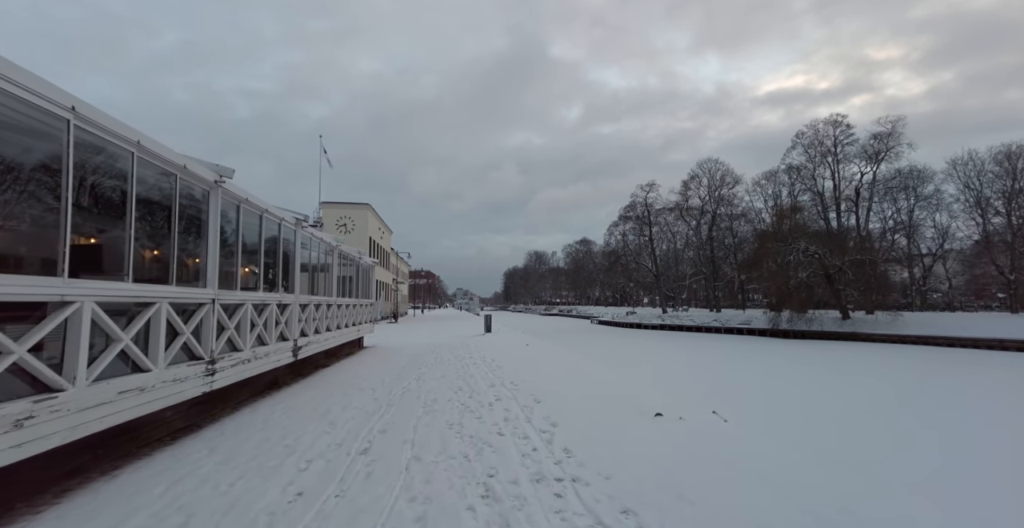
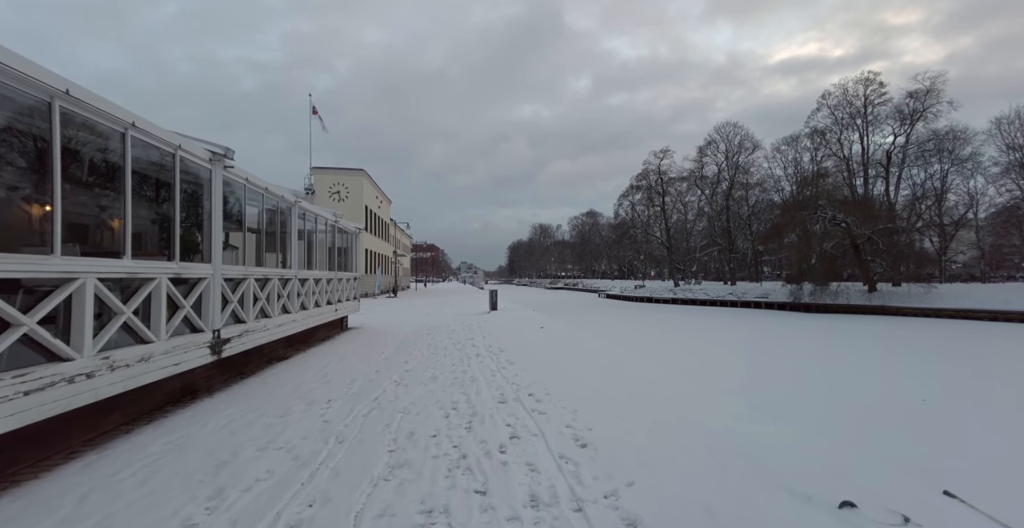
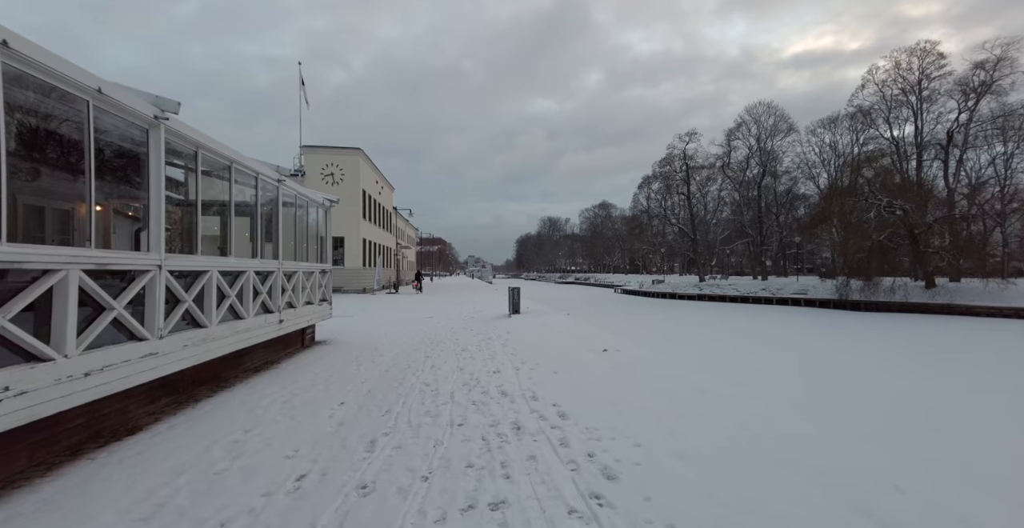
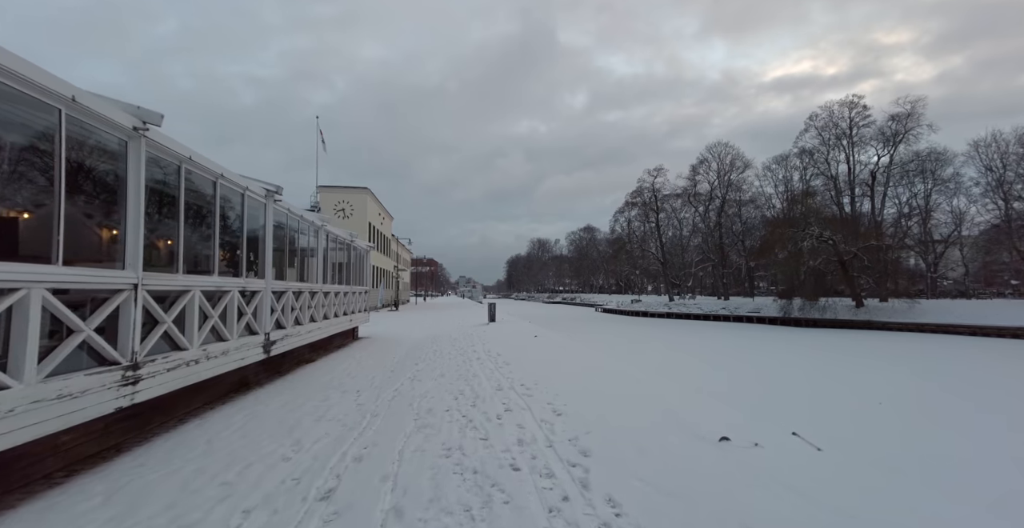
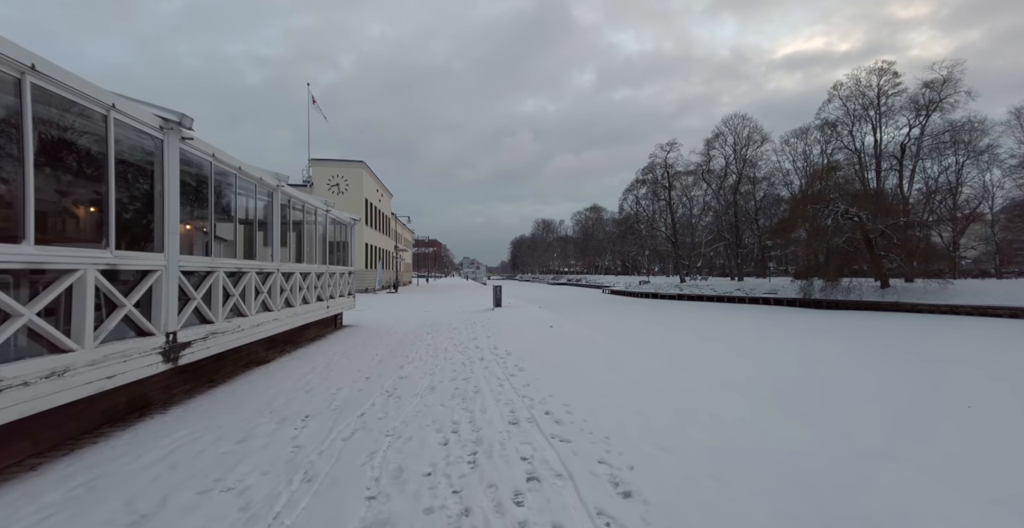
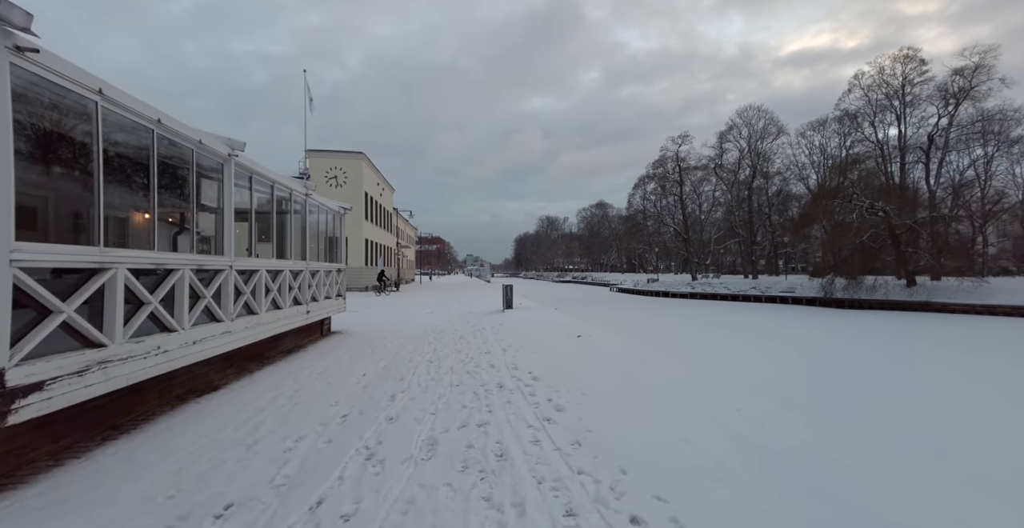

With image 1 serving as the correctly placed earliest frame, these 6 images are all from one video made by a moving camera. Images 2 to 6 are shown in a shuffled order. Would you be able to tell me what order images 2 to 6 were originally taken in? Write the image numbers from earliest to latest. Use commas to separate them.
4, 2, 5, 6, 3
